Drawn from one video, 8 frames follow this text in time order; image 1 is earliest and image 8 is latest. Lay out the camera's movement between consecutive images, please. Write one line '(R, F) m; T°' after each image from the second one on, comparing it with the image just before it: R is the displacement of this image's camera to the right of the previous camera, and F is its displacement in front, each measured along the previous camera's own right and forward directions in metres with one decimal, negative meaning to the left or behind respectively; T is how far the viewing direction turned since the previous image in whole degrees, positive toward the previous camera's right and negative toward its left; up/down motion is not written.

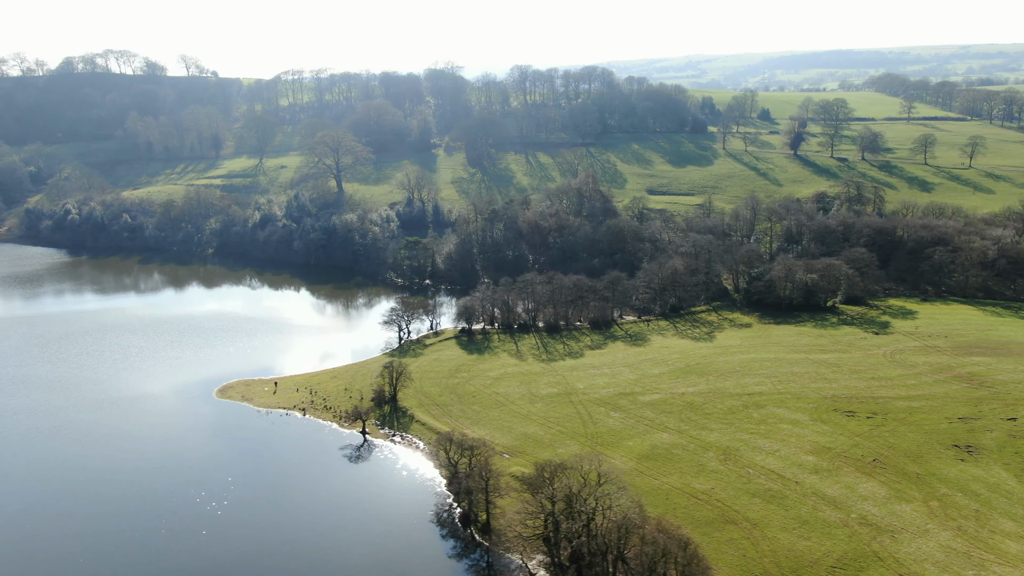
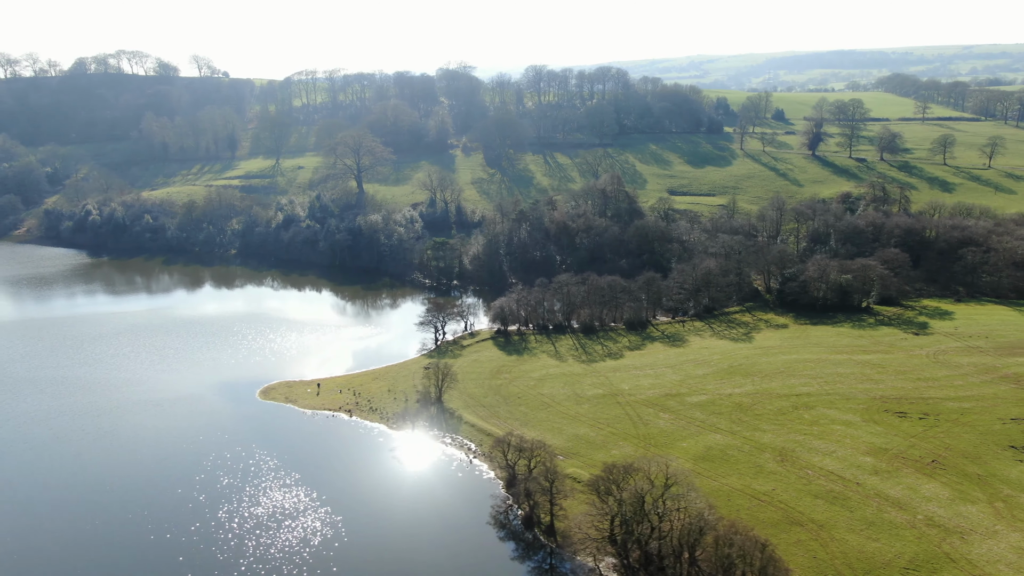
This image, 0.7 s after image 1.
(-3.1, 0.0) m; 0°
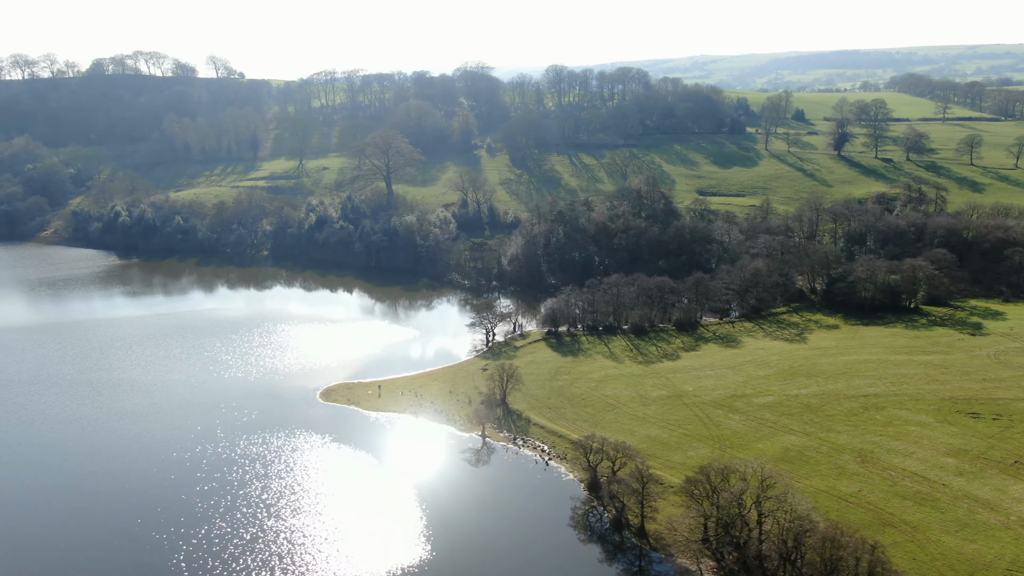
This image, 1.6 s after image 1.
(-4.4, +0.1) m; 0°
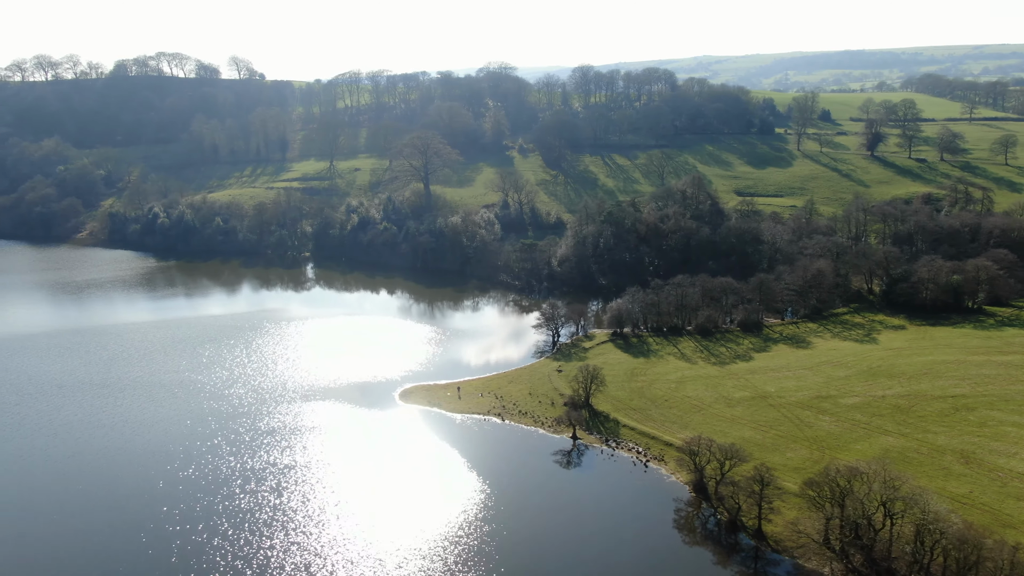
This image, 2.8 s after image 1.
(-5.6, +0.1) m; 0°
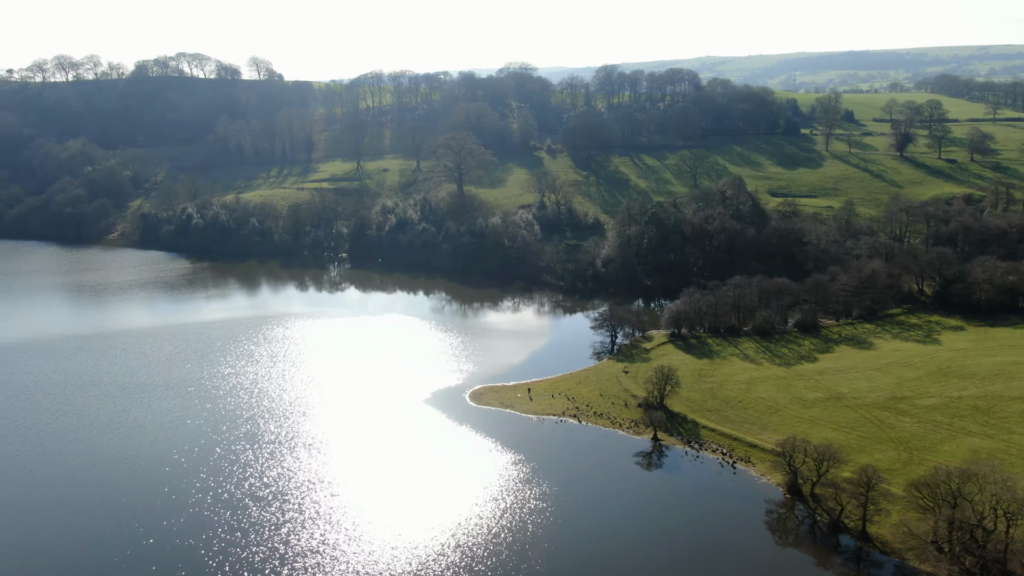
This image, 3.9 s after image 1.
(-5.0, +0.1) m; 0°
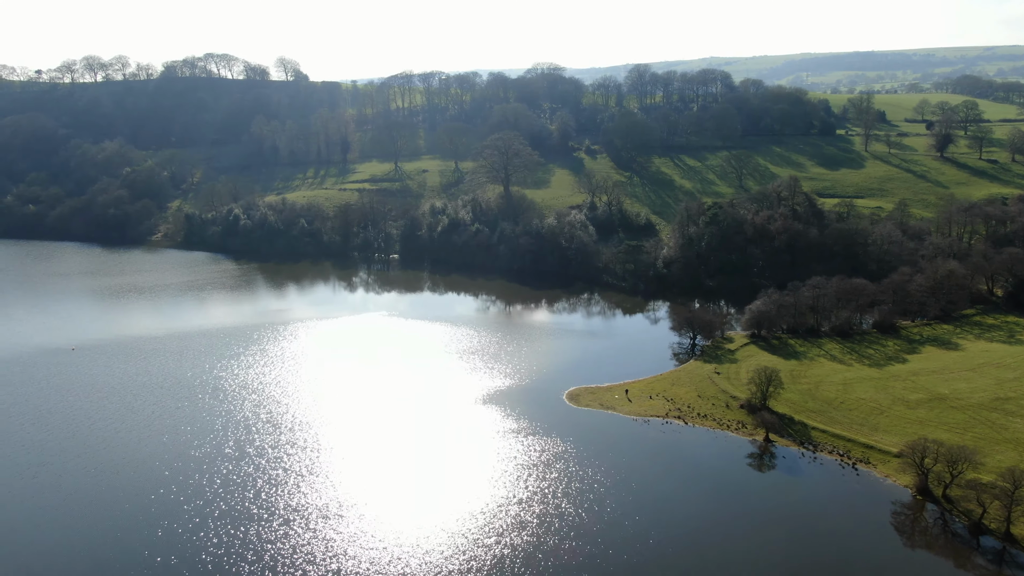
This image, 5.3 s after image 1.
(-6.9, +0.1) m; 0°
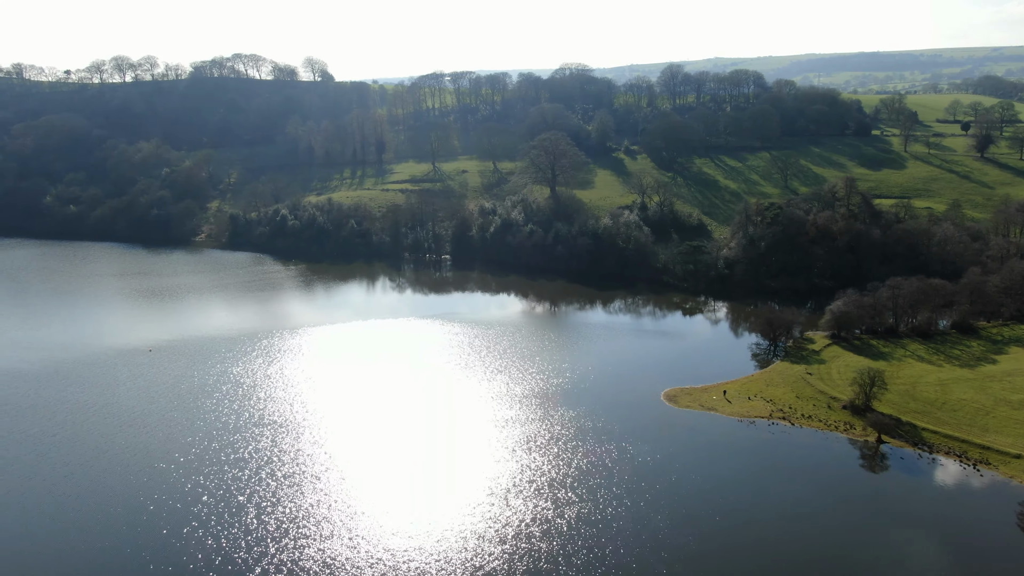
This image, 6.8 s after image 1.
(-6.9, +0.1) m; 0°
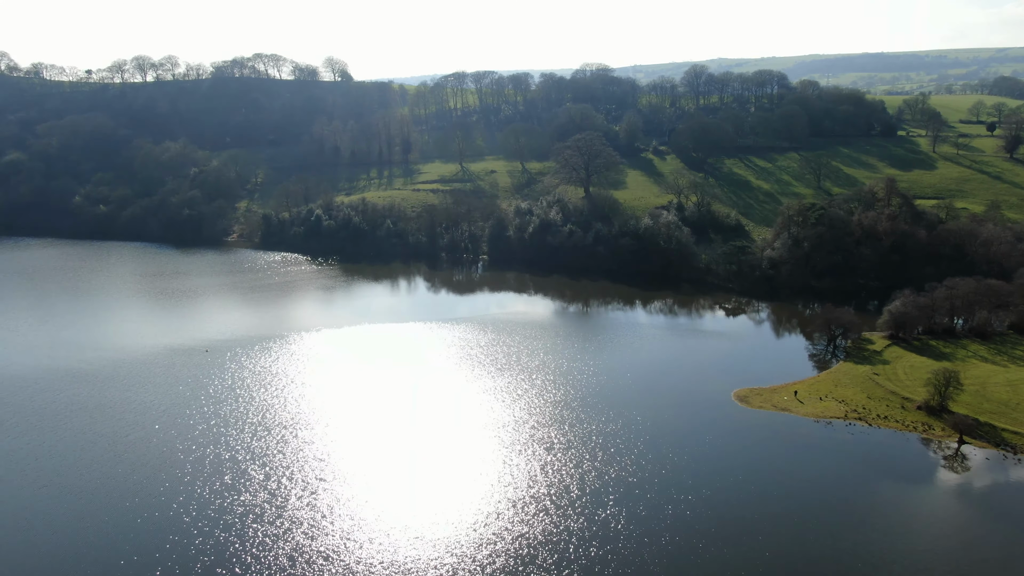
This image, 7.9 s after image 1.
(-5.0, +0.1) m; 0°
